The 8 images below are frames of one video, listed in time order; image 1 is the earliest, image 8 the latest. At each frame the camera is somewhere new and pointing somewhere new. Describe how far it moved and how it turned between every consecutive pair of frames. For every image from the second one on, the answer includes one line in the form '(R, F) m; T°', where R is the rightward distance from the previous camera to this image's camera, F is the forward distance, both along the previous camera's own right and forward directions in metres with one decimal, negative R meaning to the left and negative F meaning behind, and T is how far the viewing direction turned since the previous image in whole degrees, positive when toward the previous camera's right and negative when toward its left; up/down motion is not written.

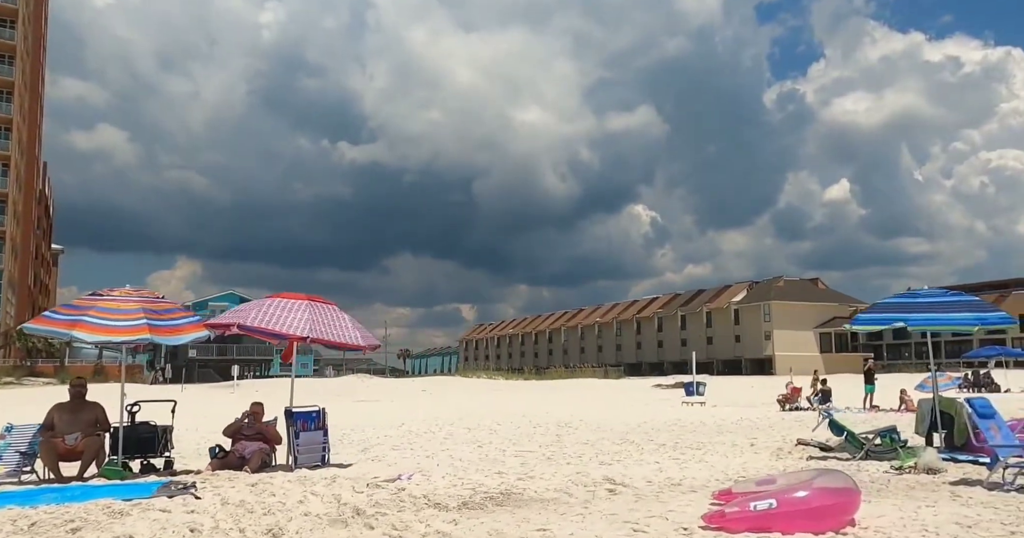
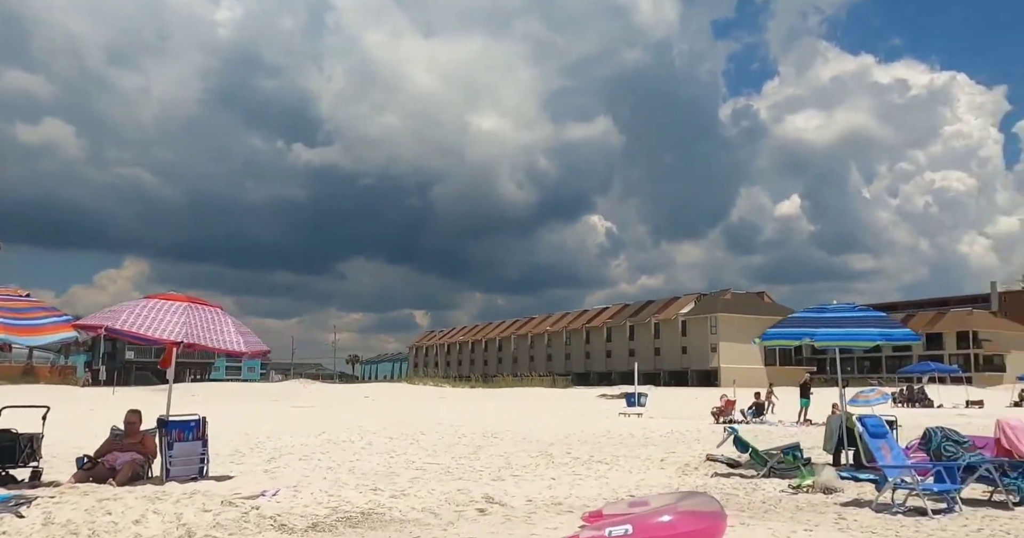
(+0.8, +0.4) m; +3°
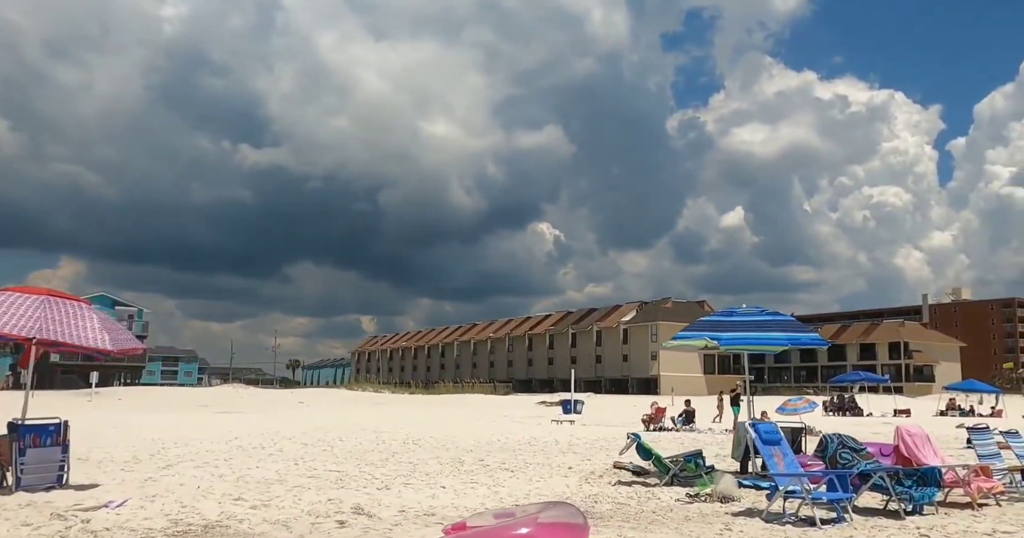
(+0.7, +0.5) m; +4°
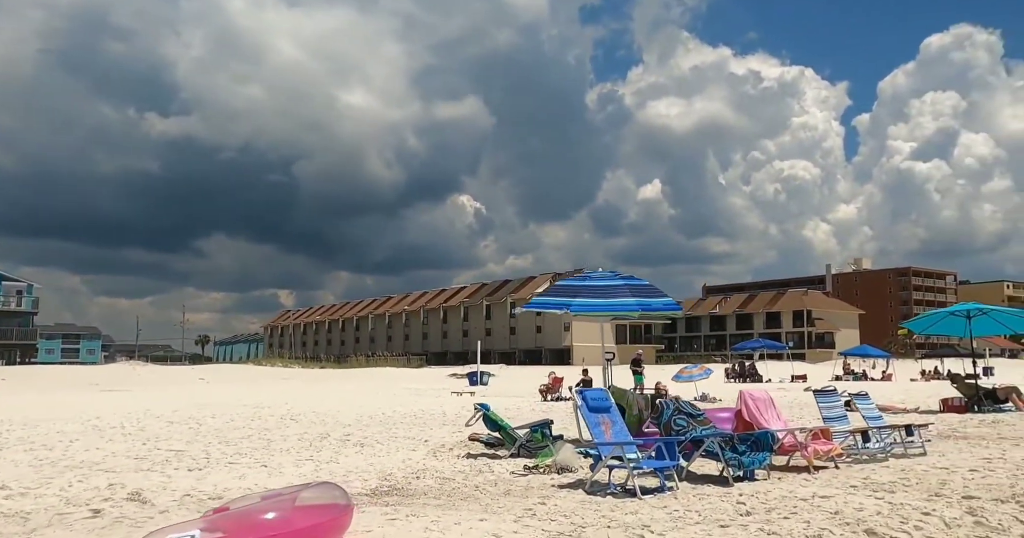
(+1.1, +0.6) m; +5°
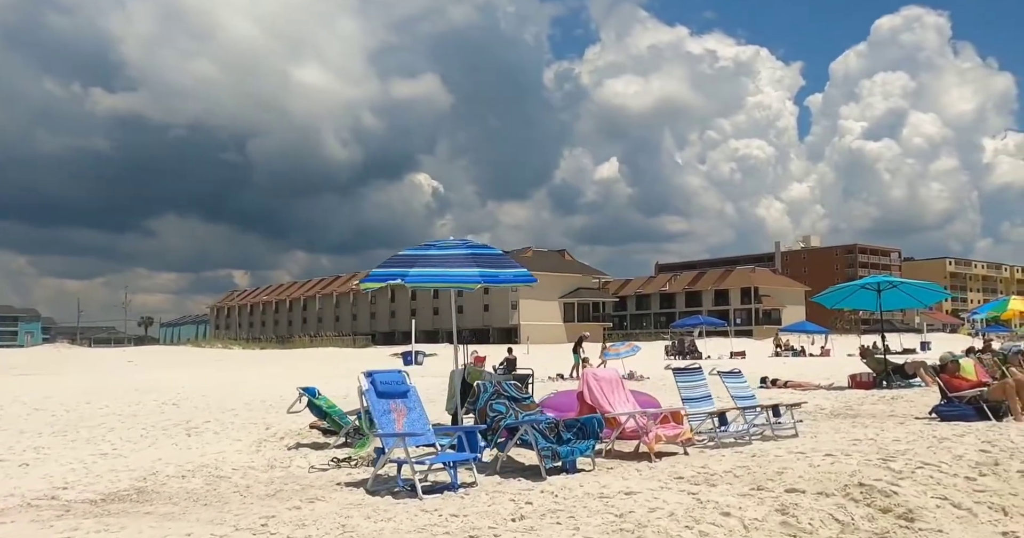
(+1.5, +1.0) m; +3°
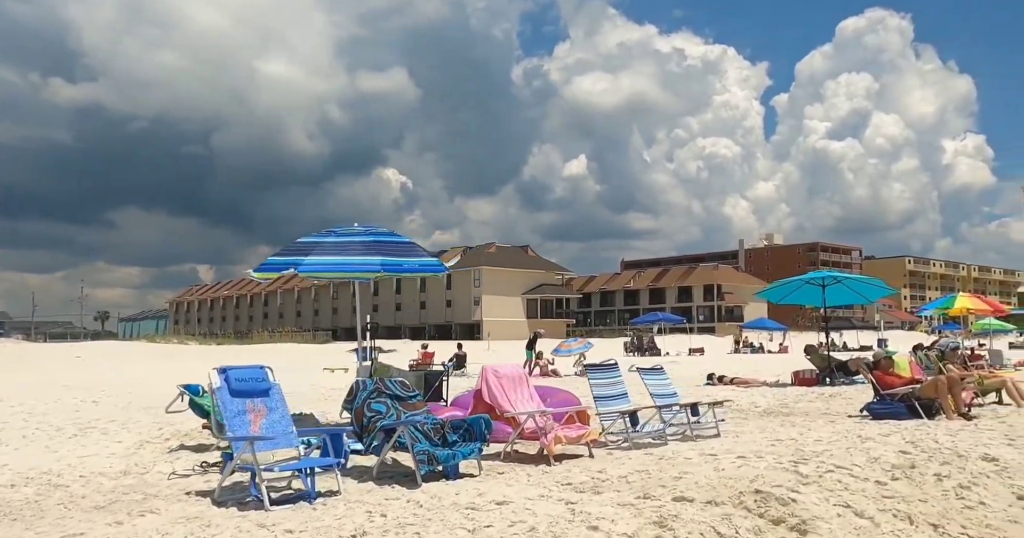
(+0.7, +0.6) m; +2°
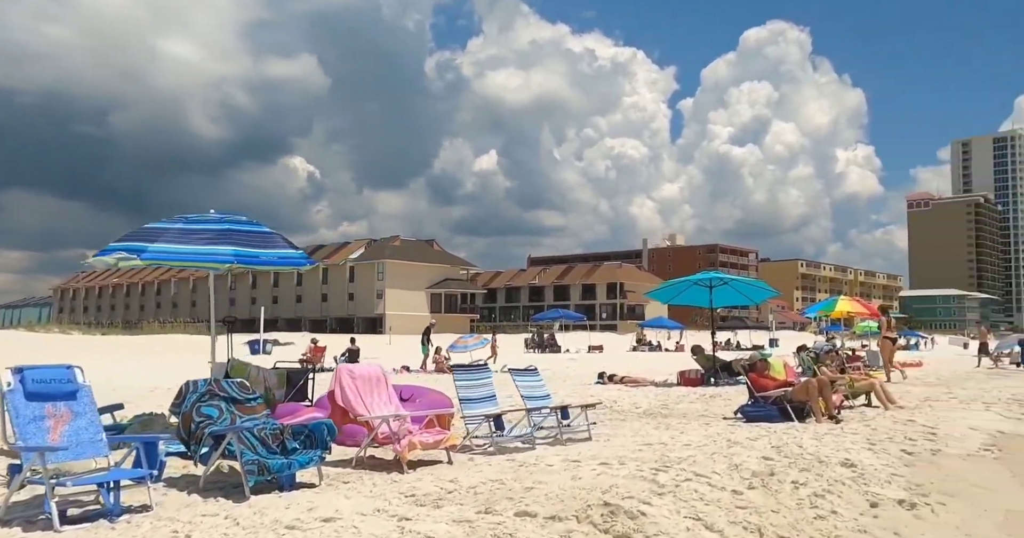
(+0.4, +0.4) m; +7°
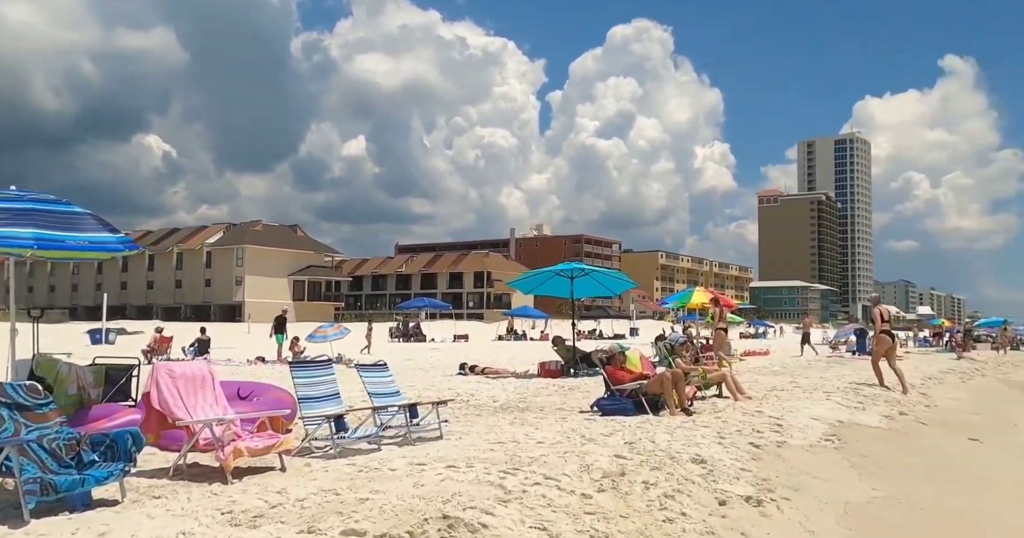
(+0.2, +0.4) m; +9°
